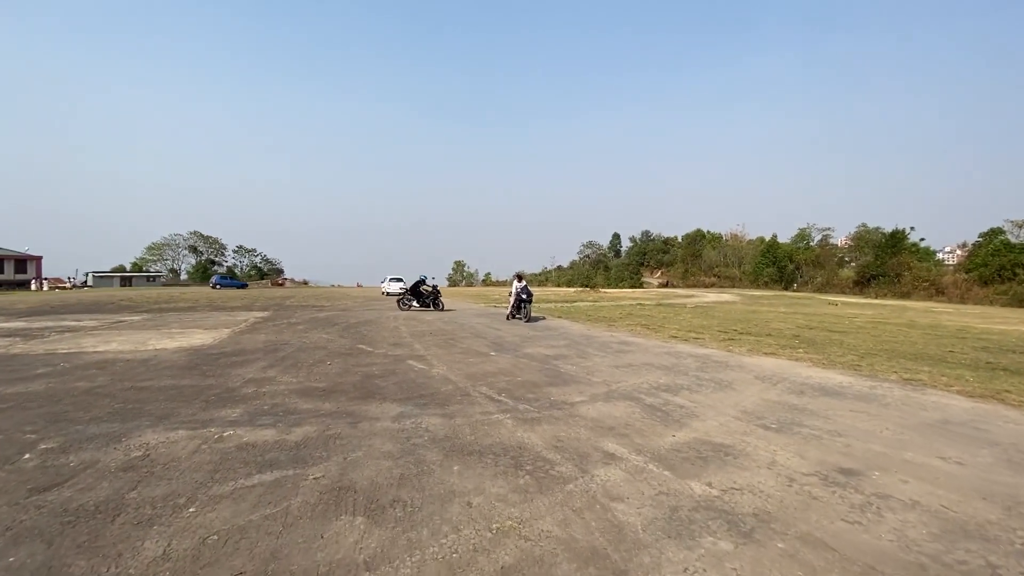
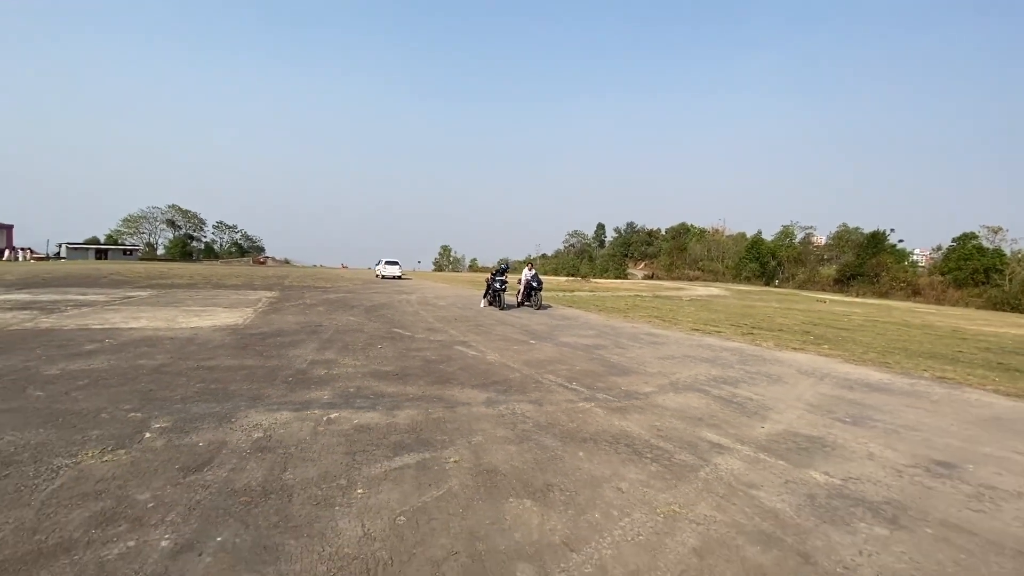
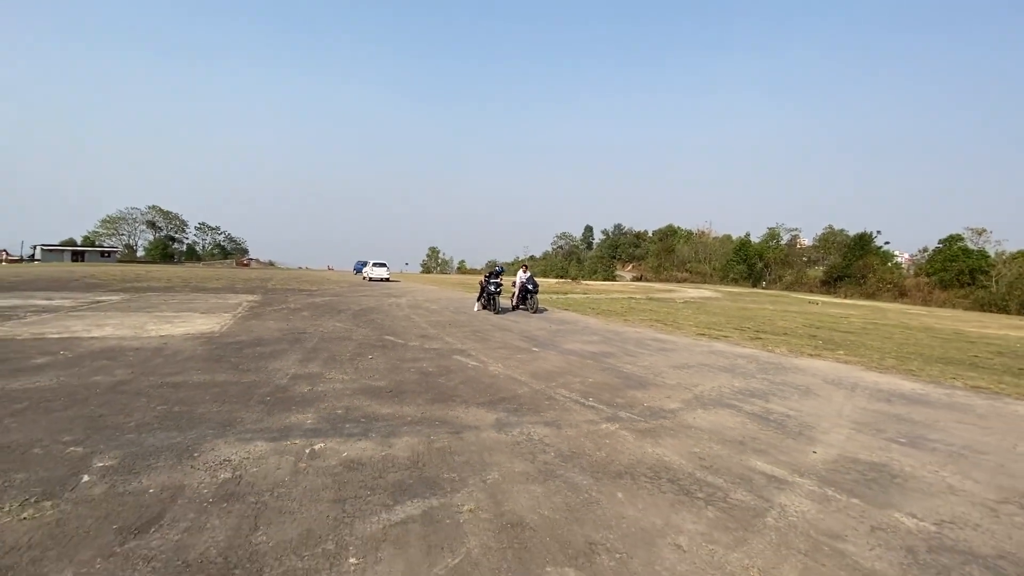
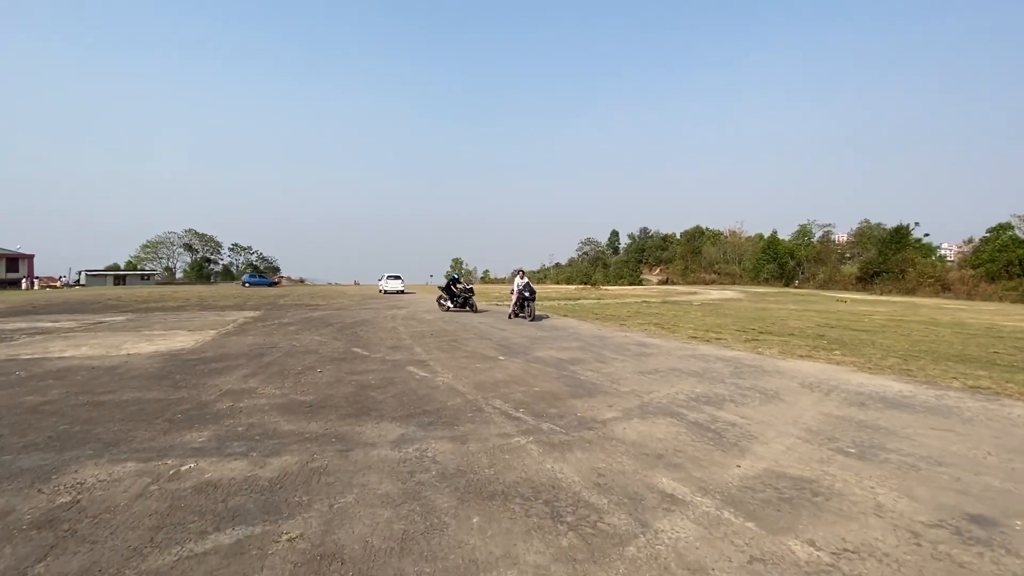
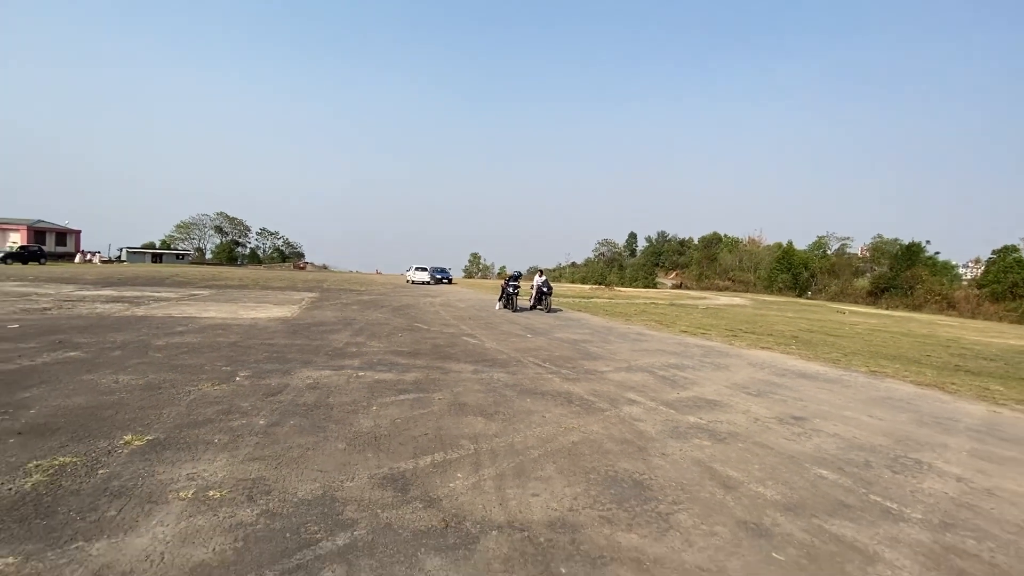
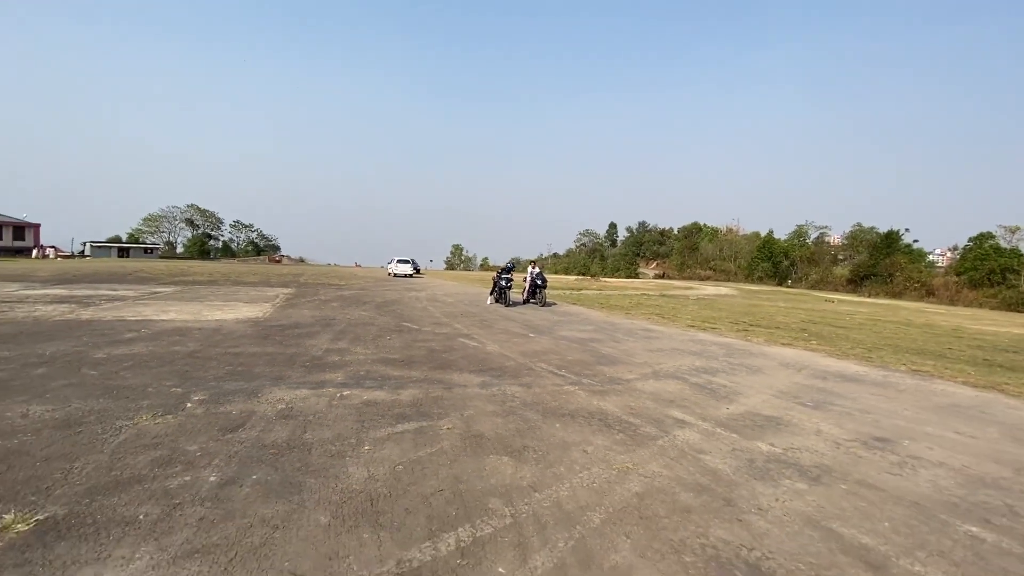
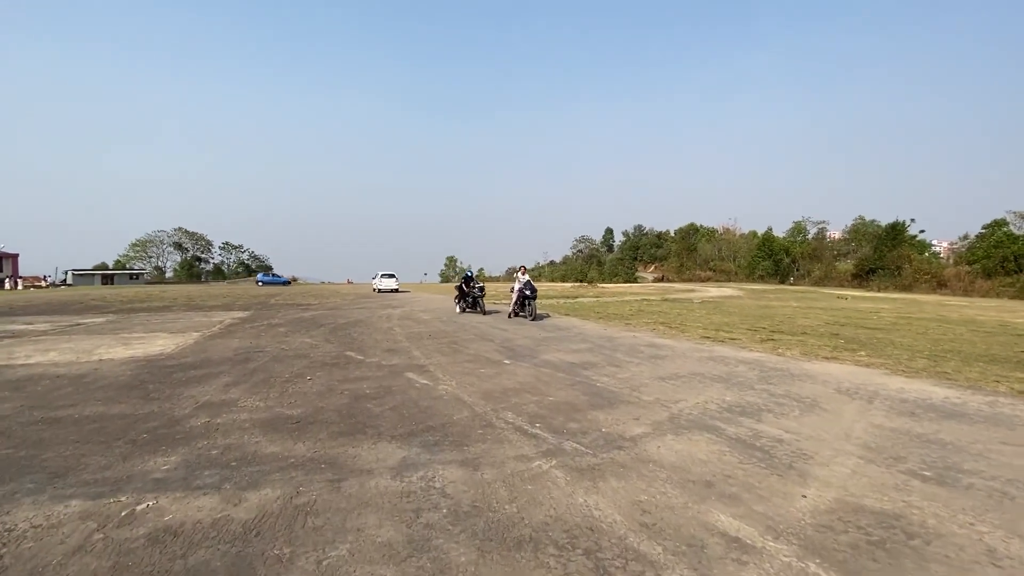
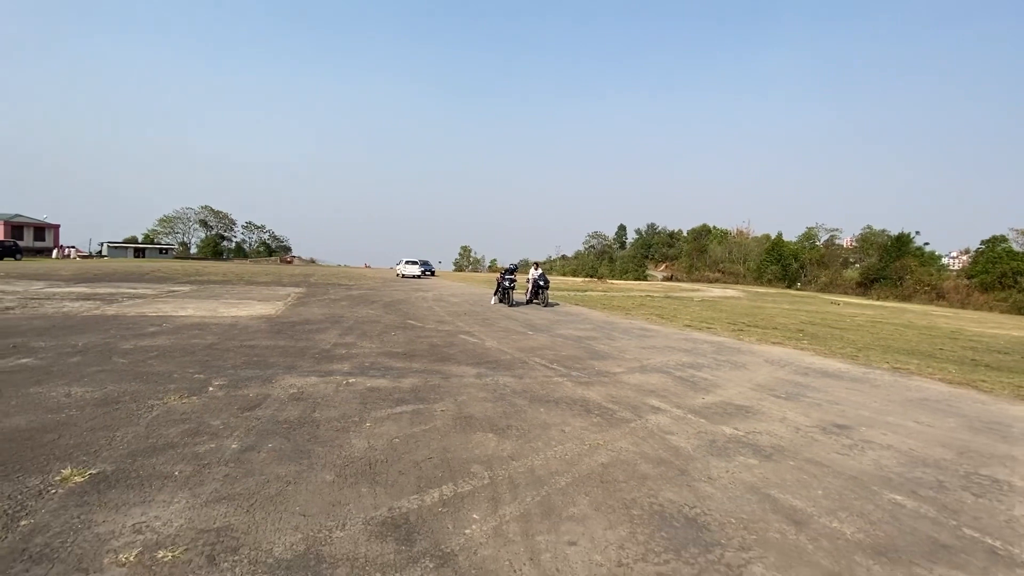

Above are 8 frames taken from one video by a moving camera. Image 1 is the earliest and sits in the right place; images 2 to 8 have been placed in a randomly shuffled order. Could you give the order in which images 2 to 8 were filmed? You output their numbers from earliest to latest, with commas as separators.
4, 7, 3, 2, 6, 8, 5
